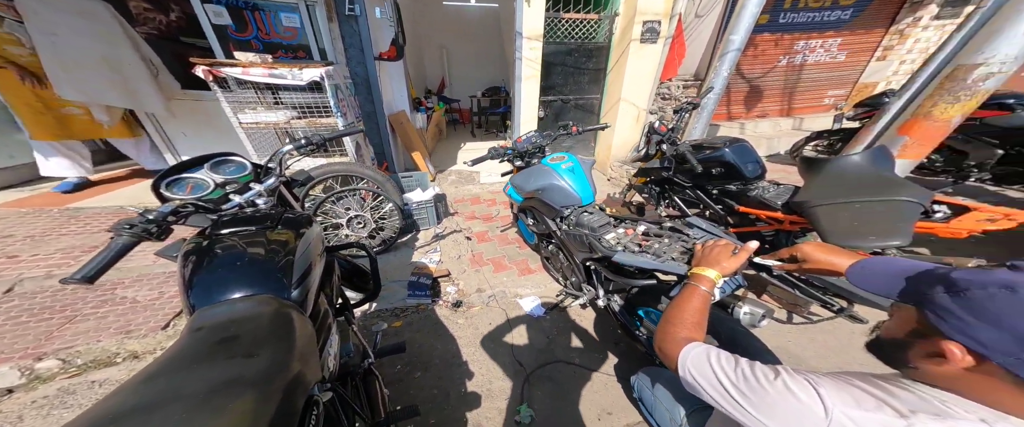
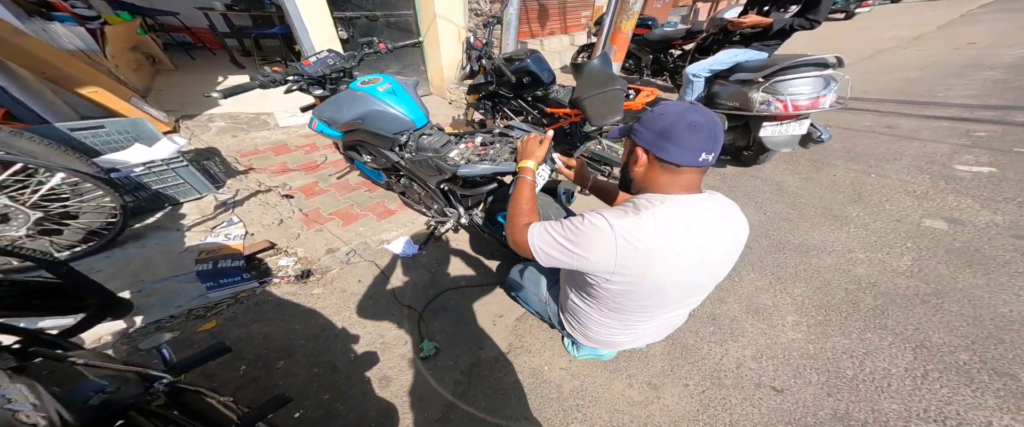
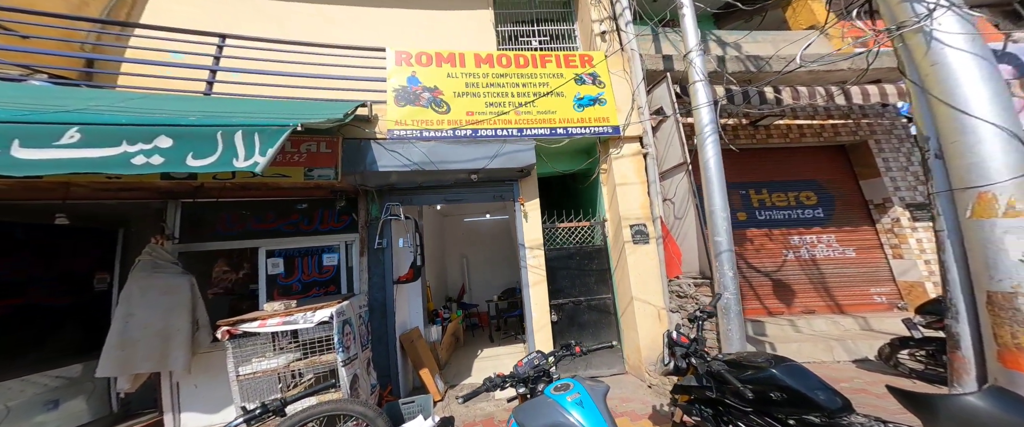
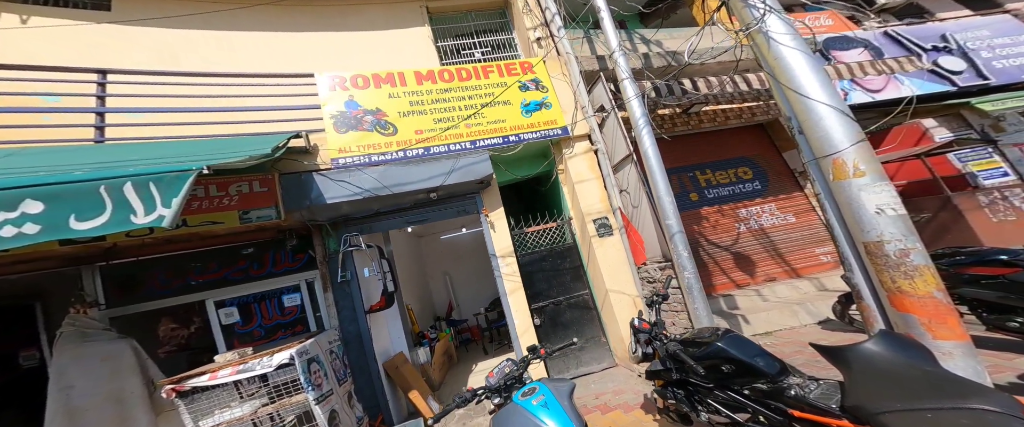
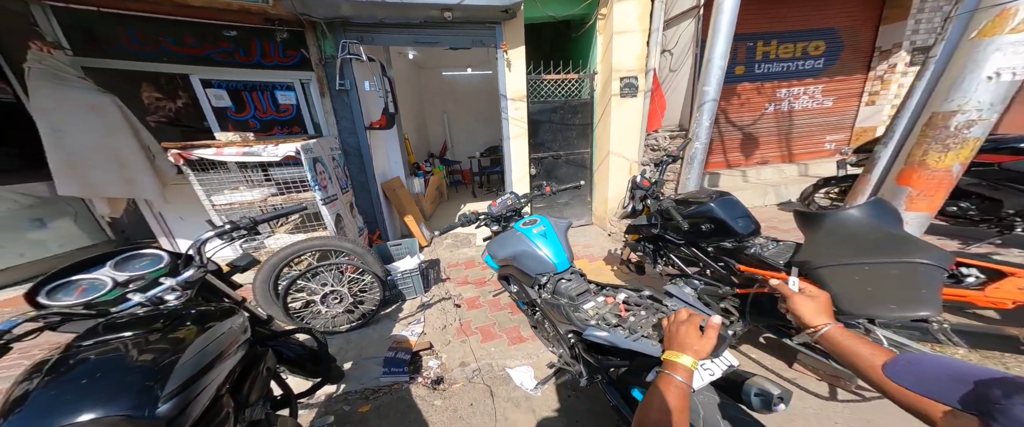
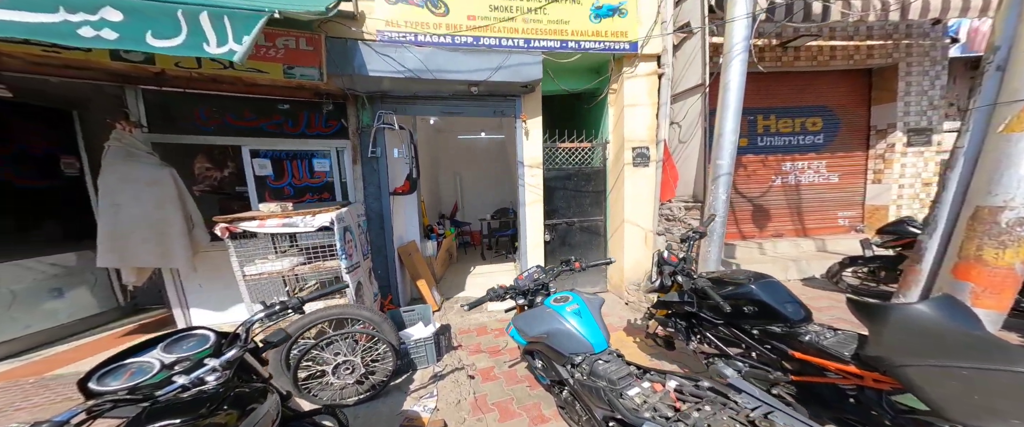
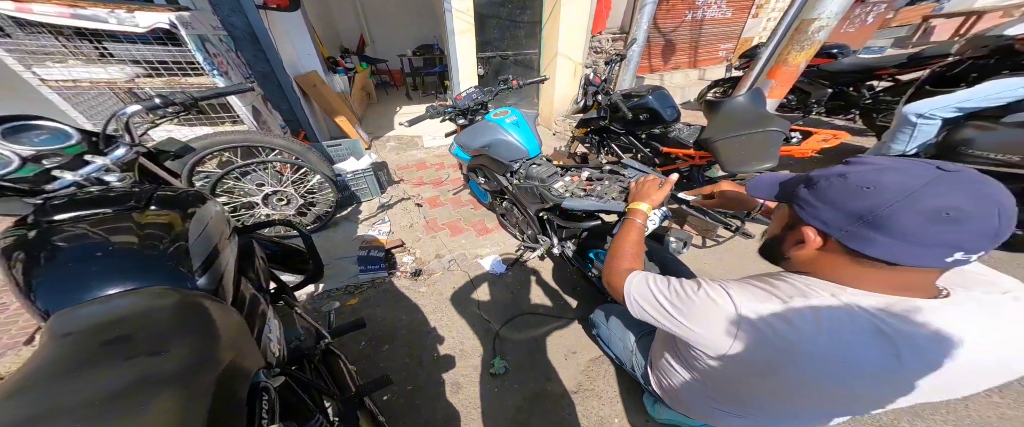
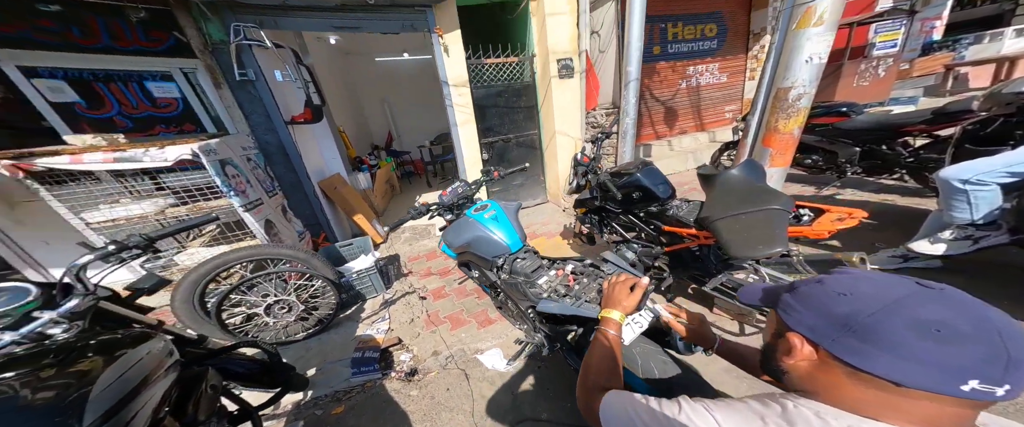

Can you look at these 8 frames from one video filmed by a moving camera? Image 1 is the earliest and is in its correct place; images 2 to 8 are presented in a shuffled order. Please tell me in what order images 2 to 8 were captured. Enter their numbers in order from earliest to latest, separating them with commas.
7, 2, 8, 5, 6, 3, 4
